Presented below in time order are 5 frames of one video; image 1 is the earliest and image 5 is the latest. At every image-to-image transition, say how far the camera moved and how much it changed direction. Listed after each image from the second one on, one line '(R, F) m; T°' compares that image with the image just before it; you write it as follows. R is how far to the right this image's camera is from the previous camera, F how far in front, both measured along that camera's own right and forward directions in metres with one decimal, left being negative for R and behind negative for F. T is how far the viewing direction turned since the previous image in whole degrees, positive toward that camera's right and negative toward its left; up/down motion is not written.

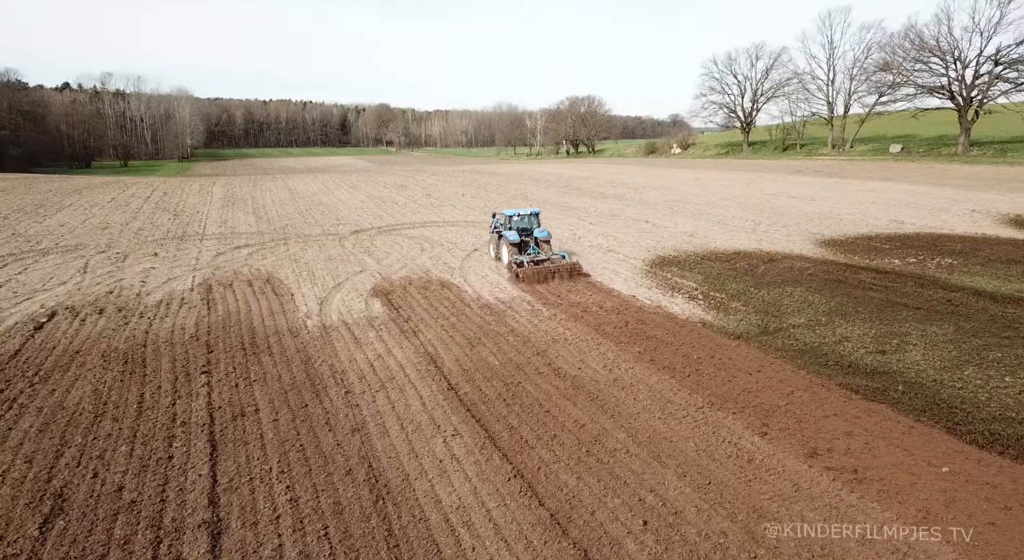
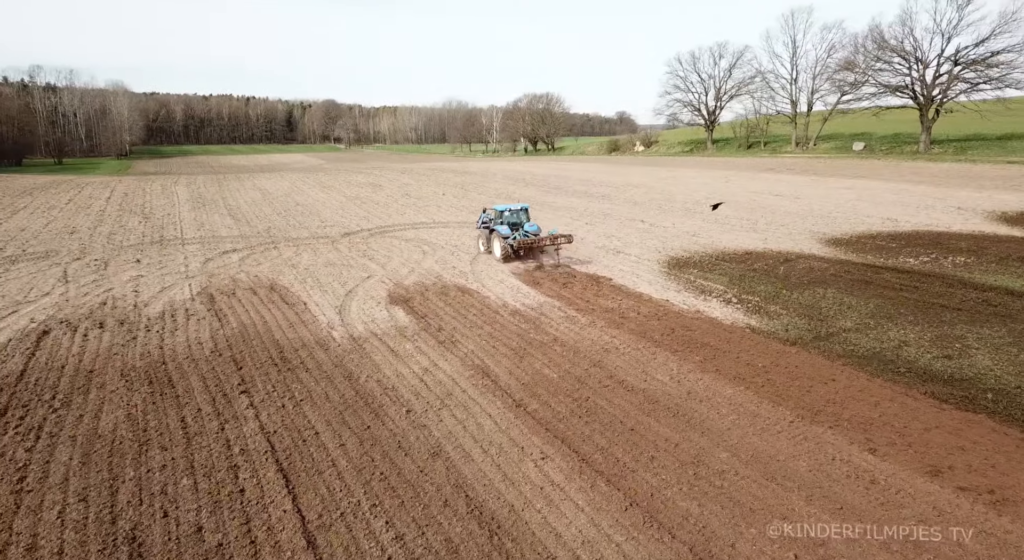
(-1.0, +0.3) m; +2°
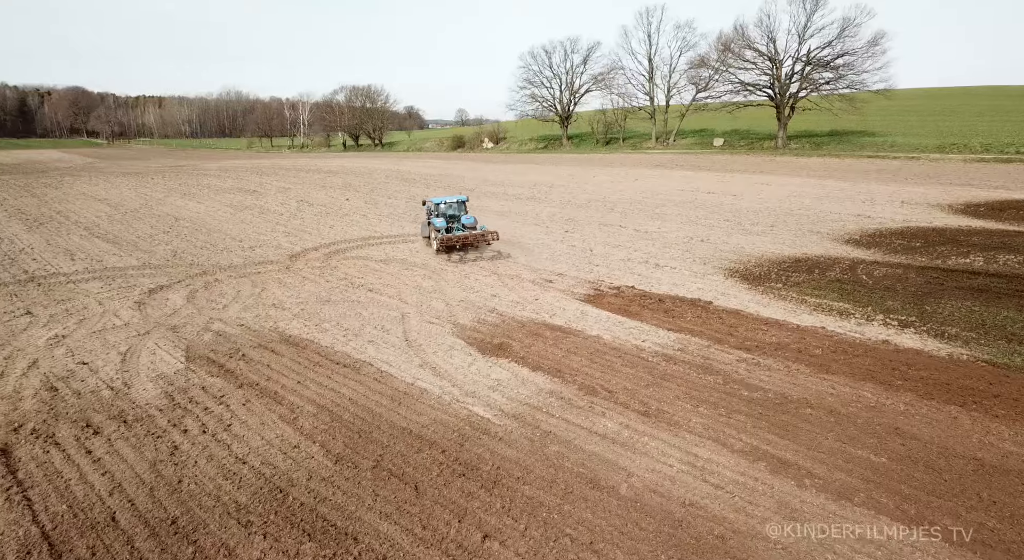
(-3.9, +2.2) m; +11°
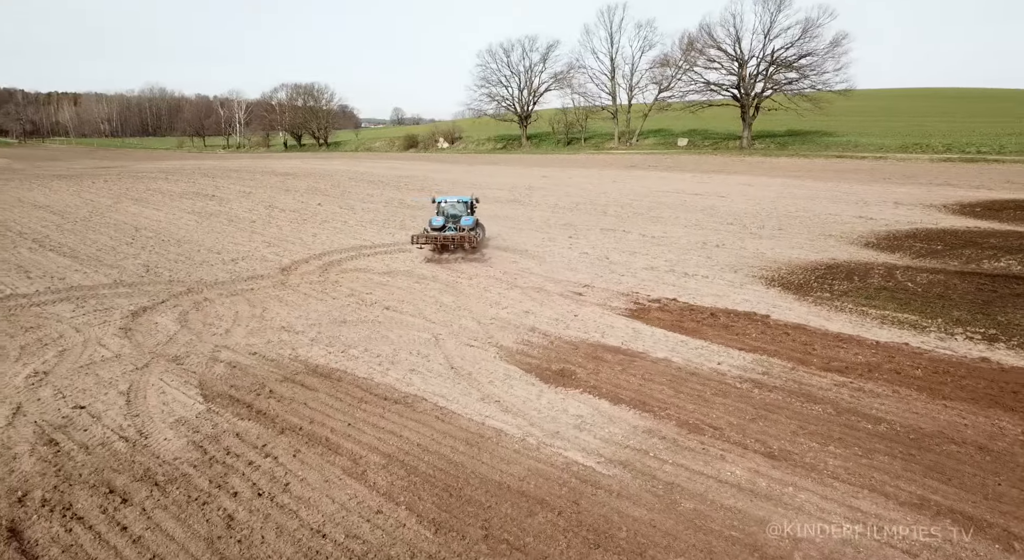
(-1.5, +0.8) m; +3°
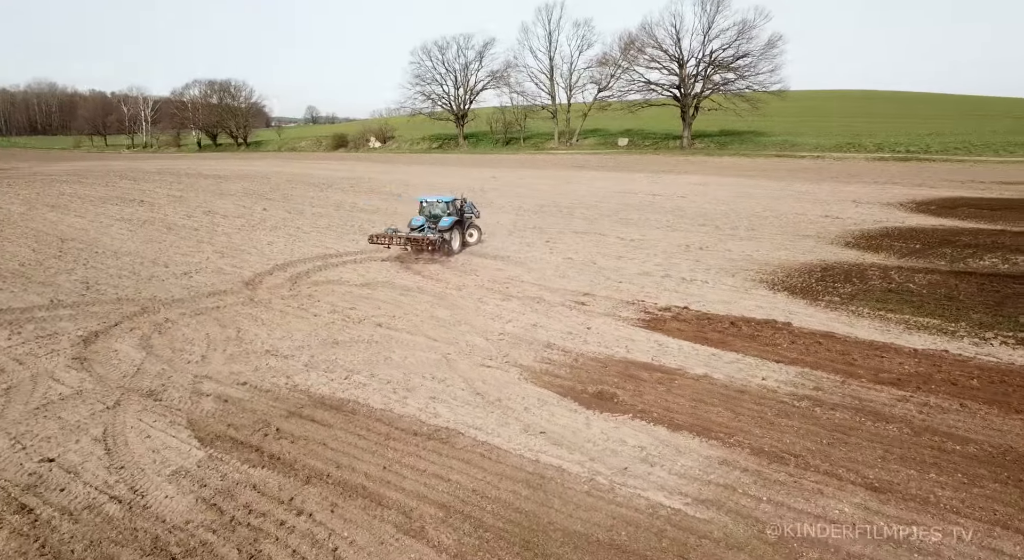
(-1.3, +0.7) m; +5°
